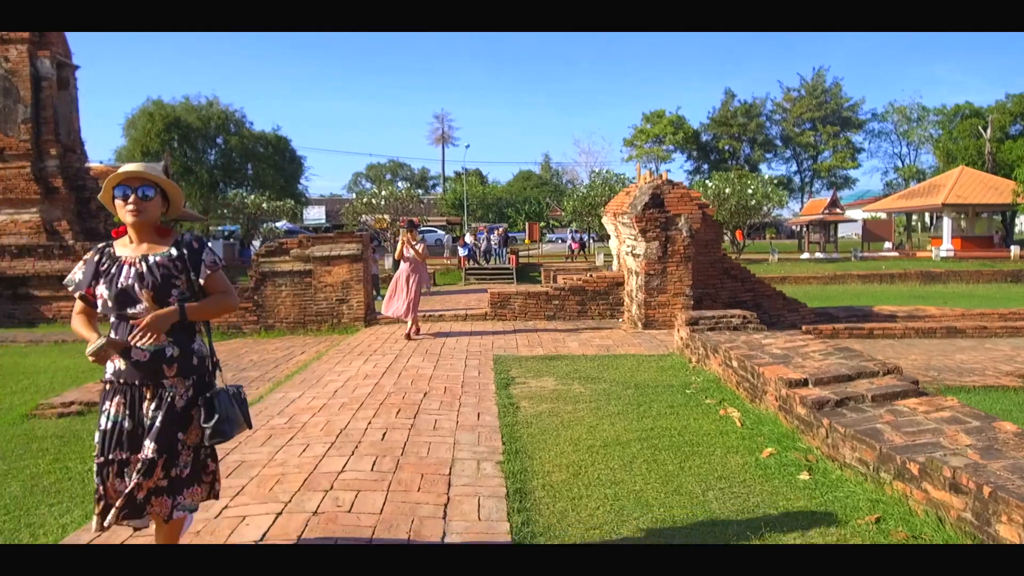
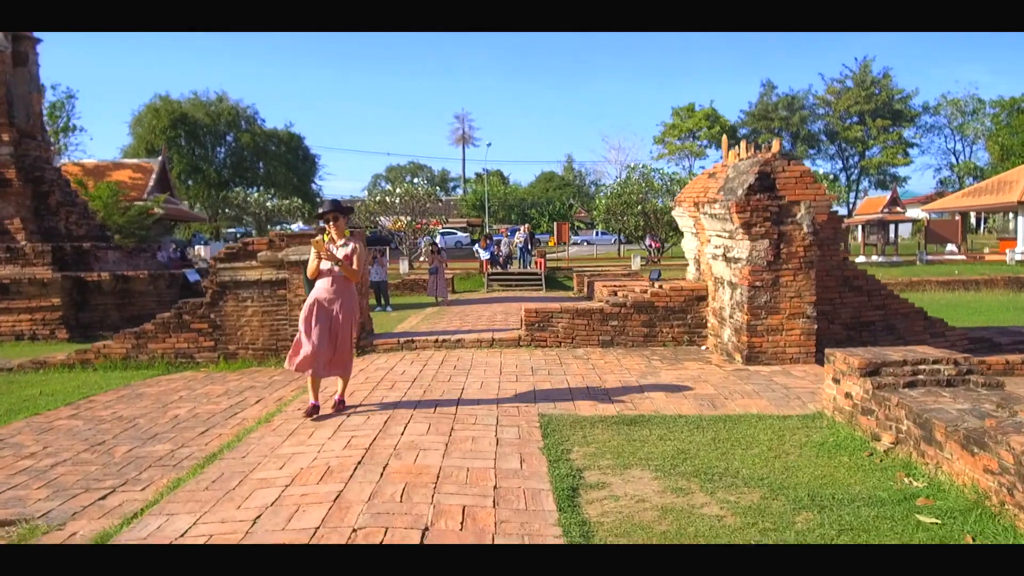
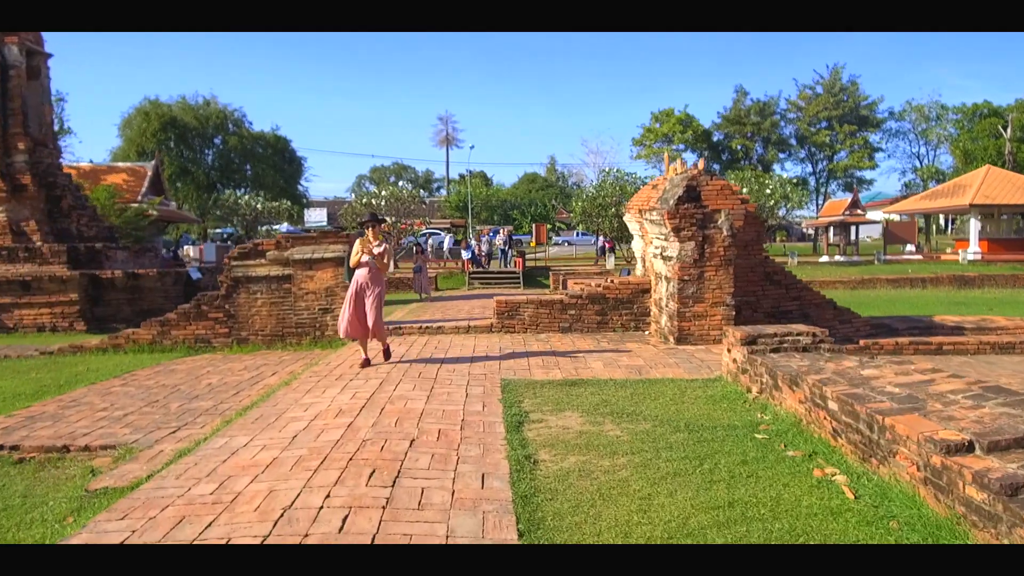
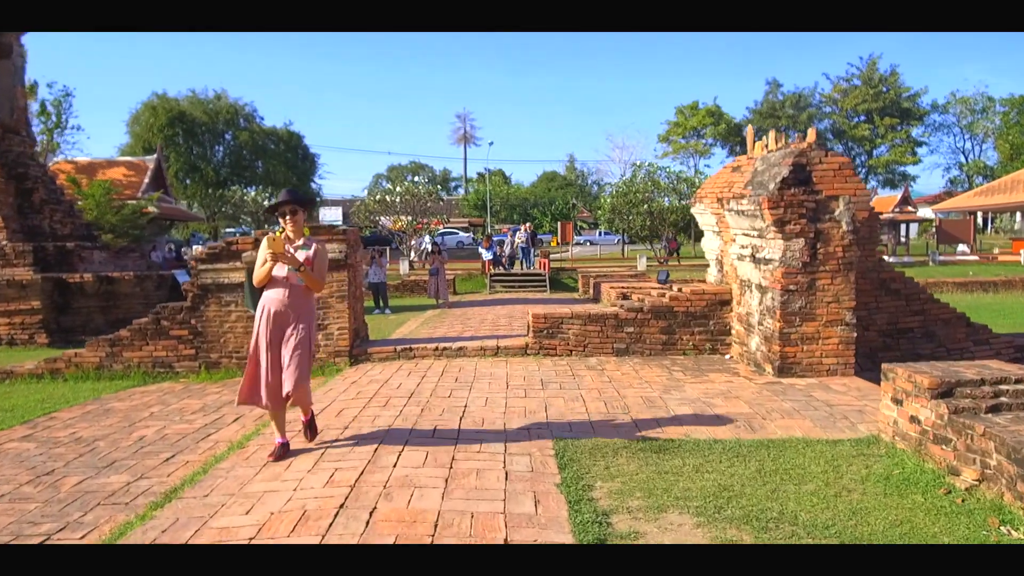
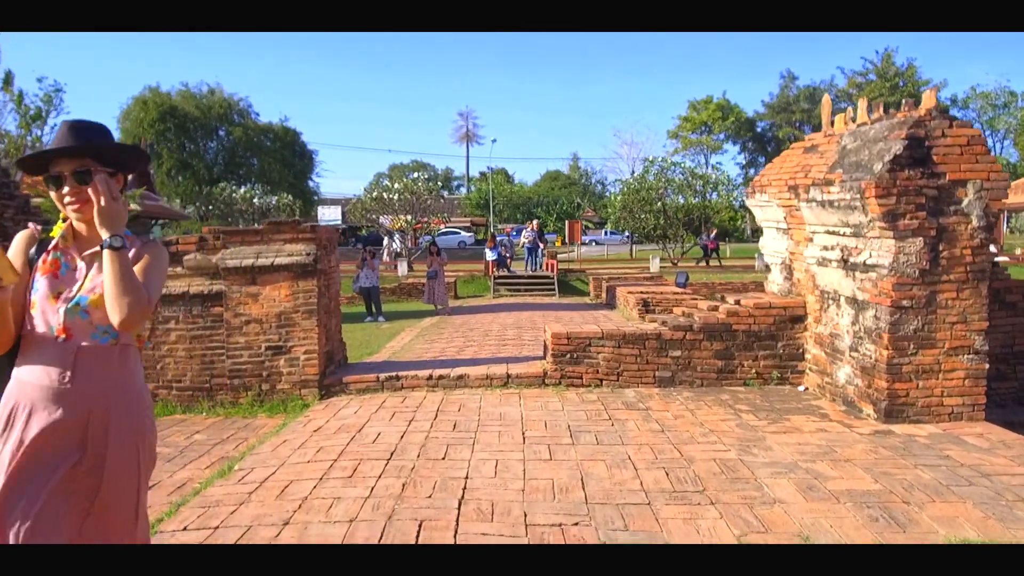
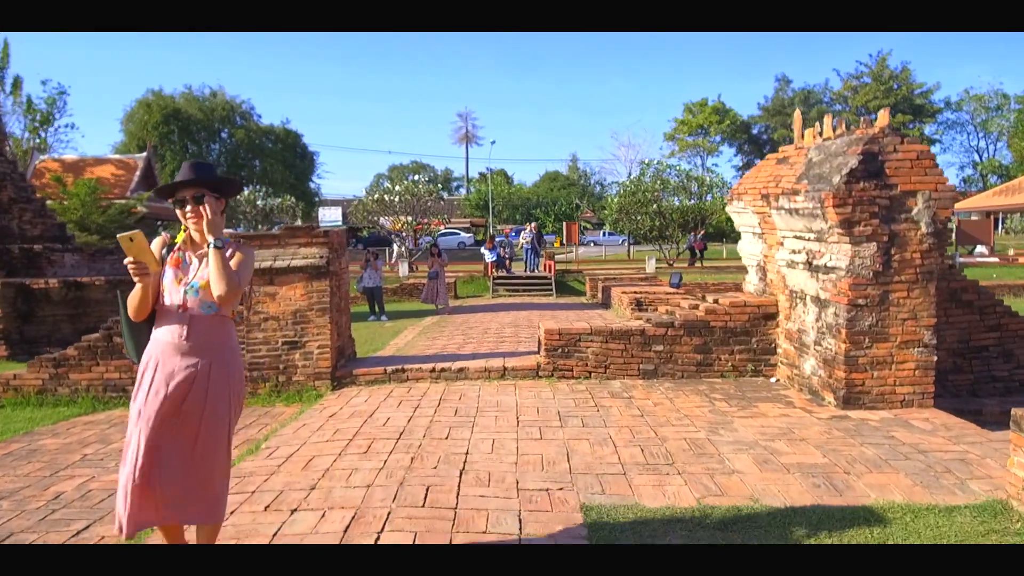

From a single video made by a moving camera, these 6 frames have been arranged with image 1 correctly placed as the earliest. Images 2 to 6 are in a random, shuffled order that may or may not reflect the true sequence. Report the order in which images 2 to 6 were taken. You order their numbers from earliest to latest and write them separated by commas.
3, 2, 4, 6, 5
